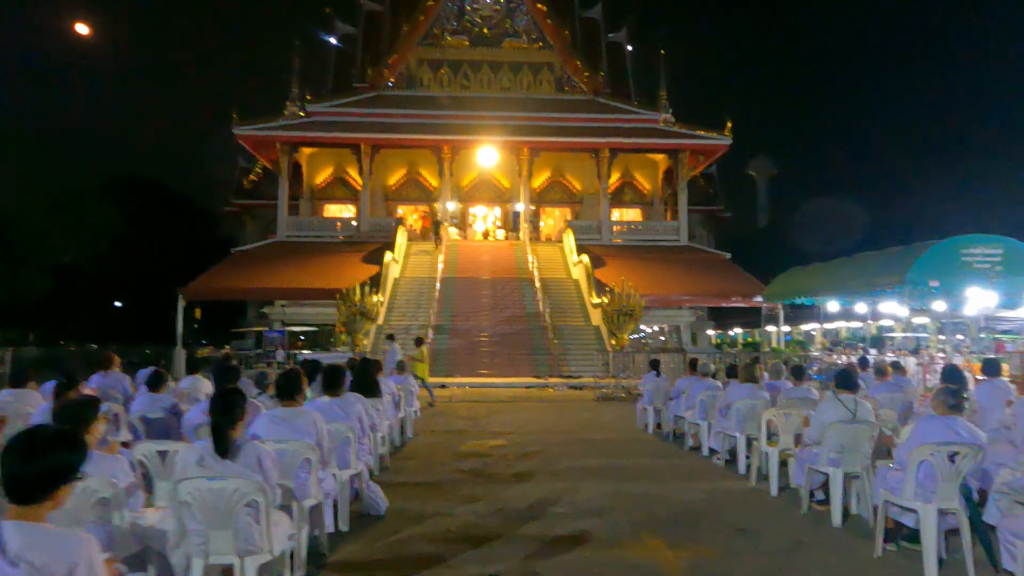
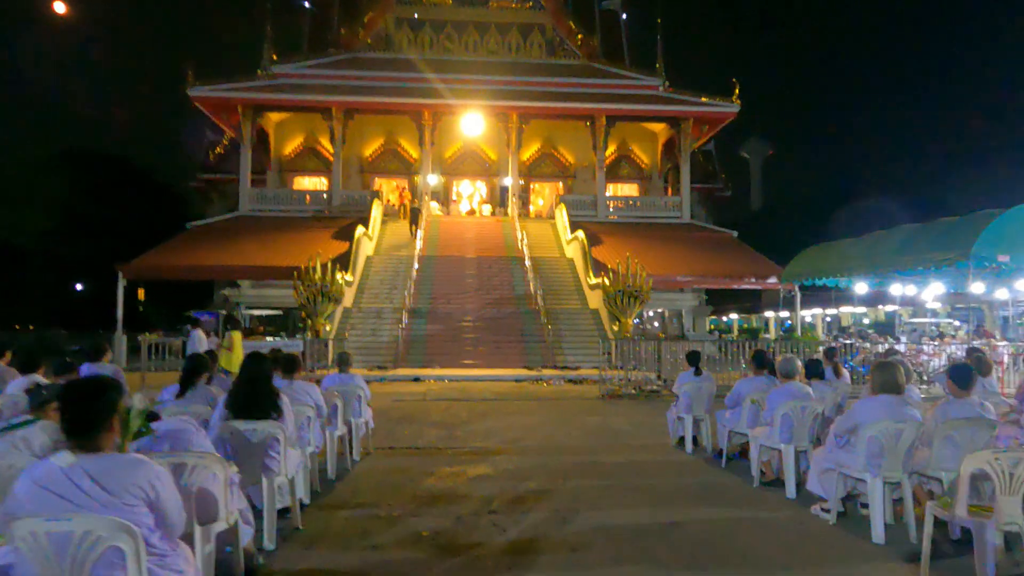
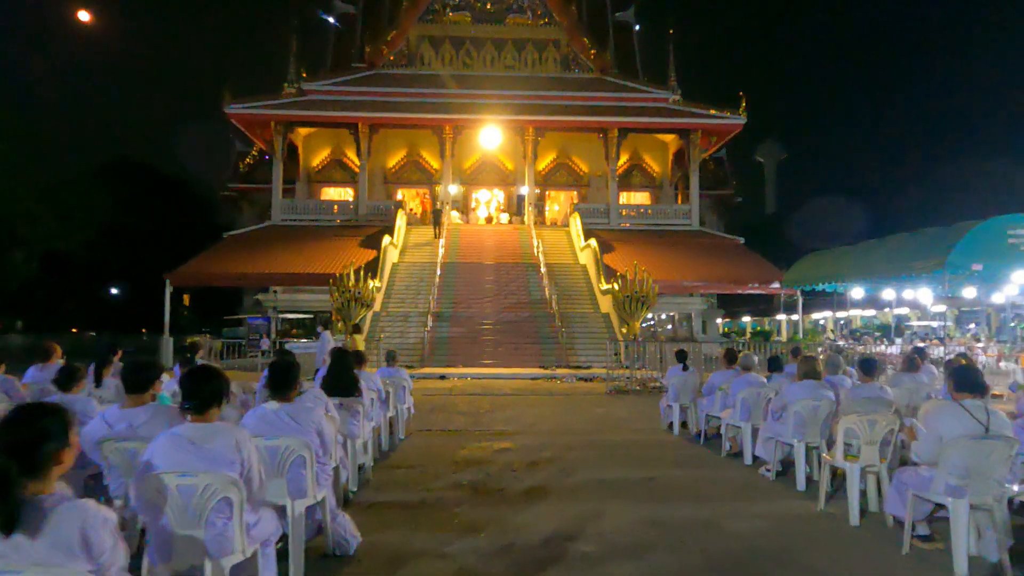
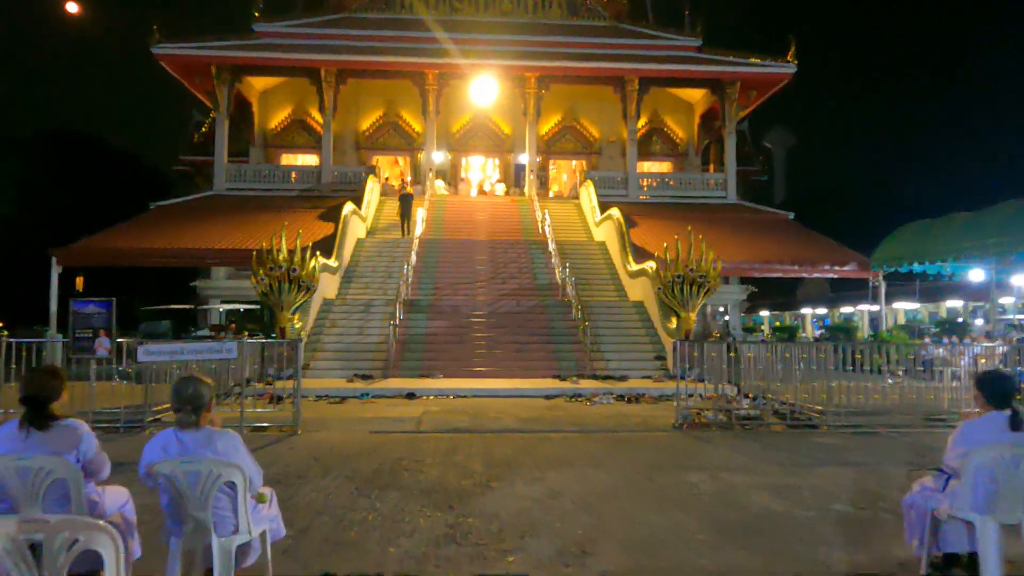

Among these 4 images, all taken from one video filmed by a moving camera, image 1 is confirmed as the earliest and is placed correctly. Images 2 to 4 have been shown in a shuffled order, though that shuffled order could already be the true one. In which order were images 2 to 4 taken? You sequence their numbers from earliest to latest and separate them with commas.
3, 2, 4
